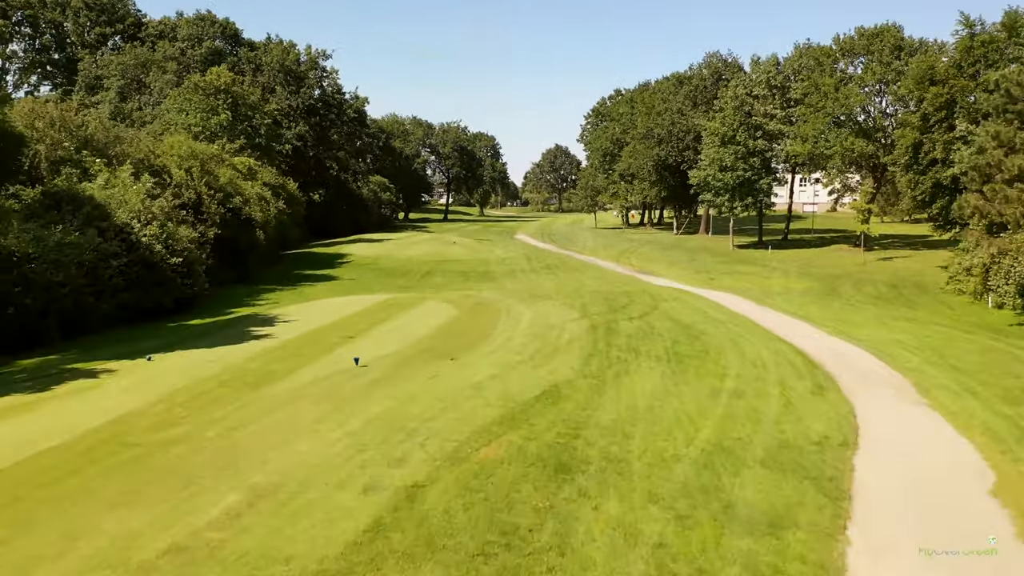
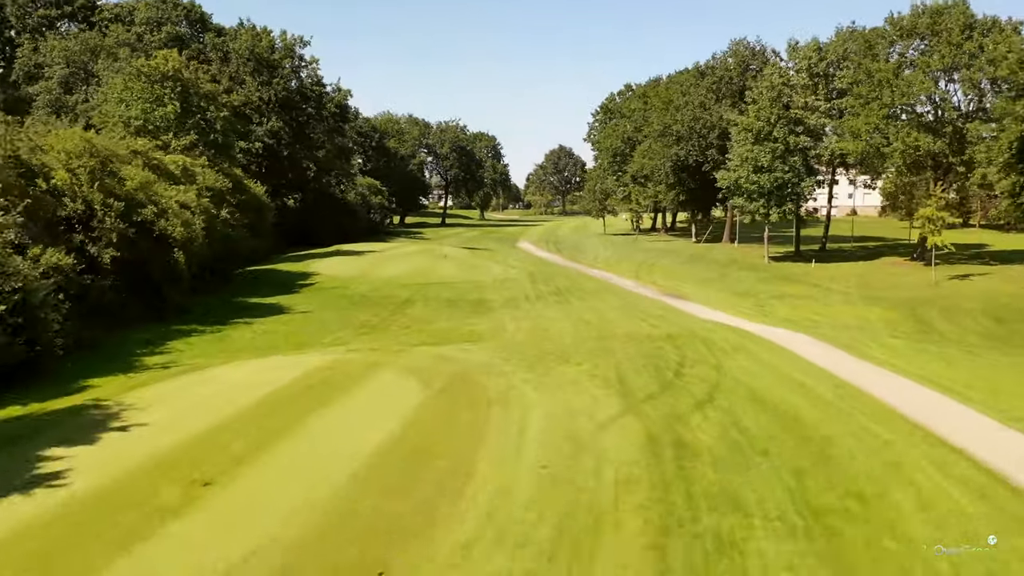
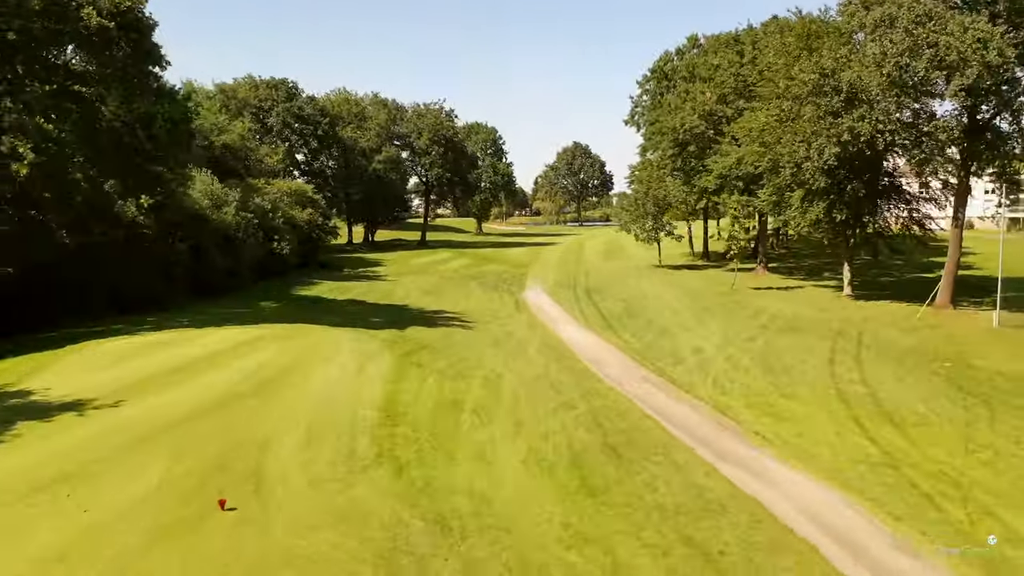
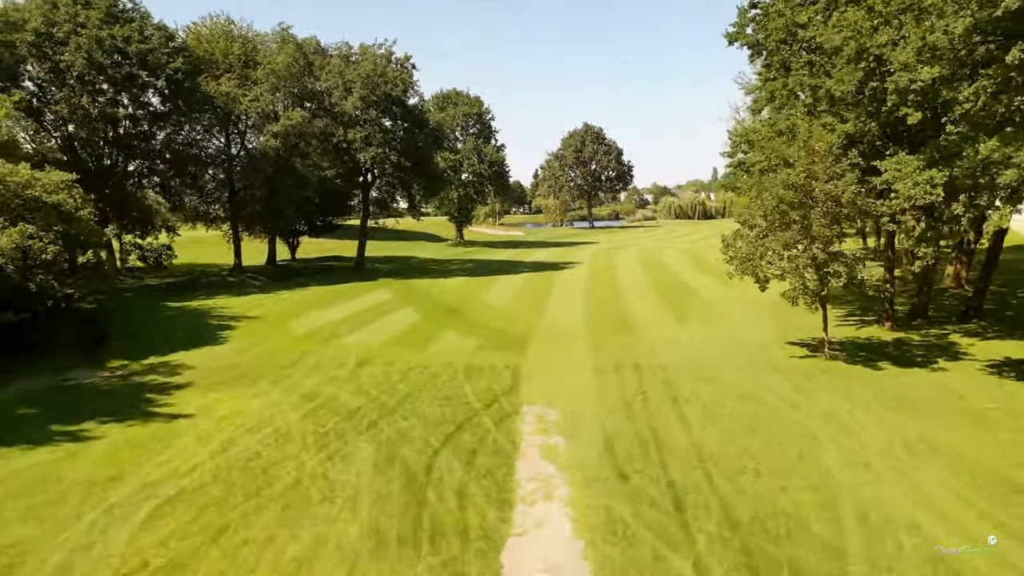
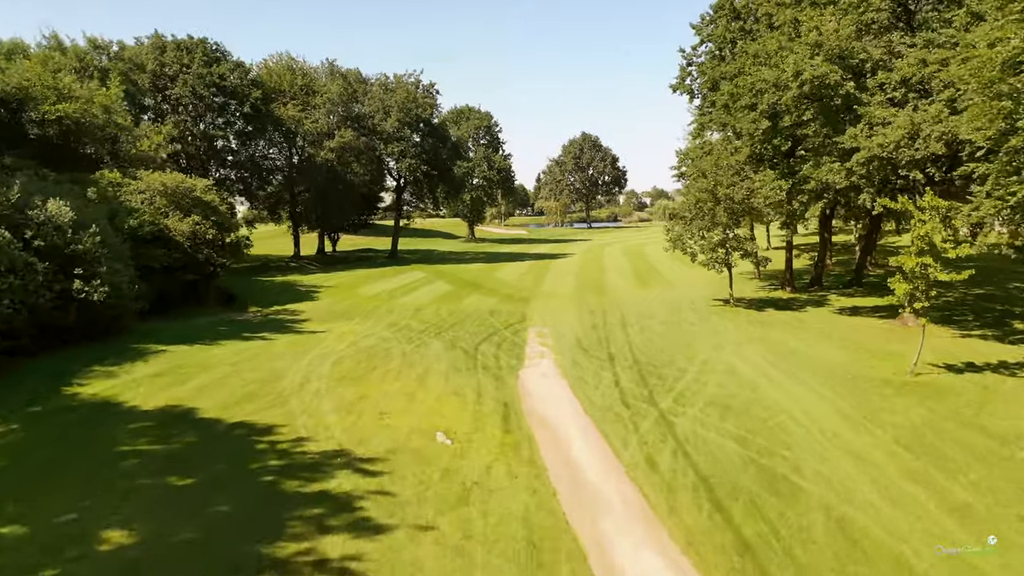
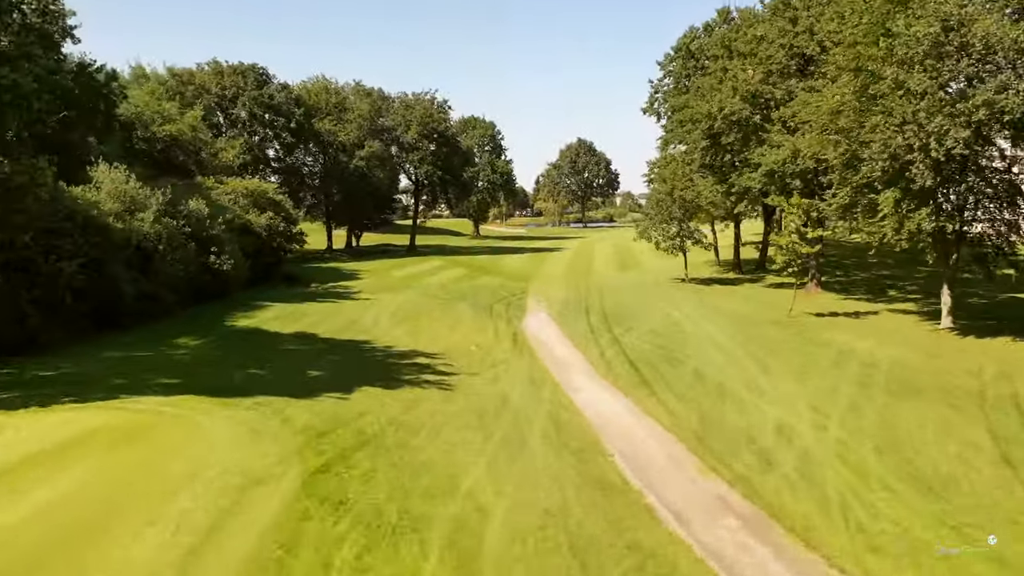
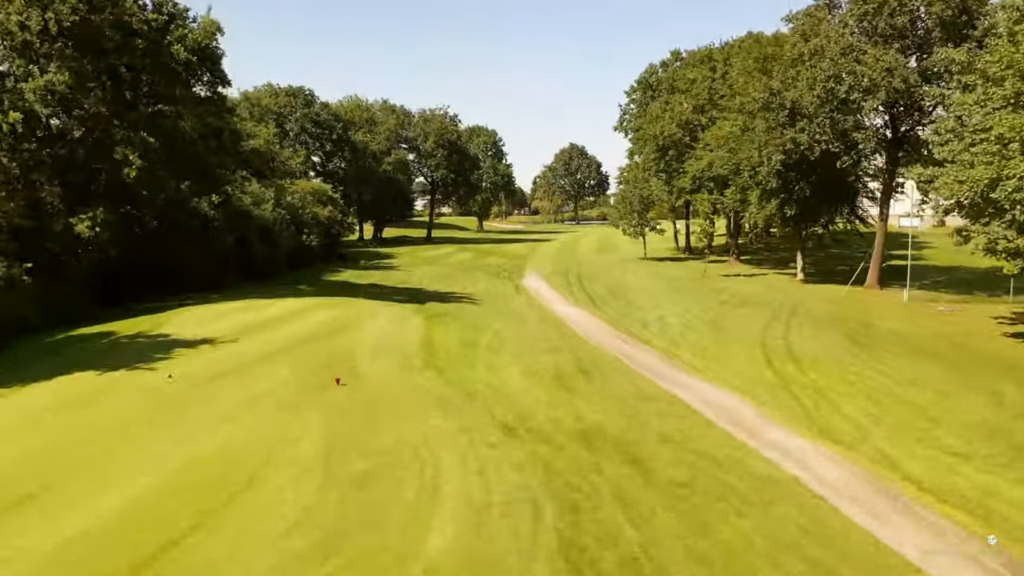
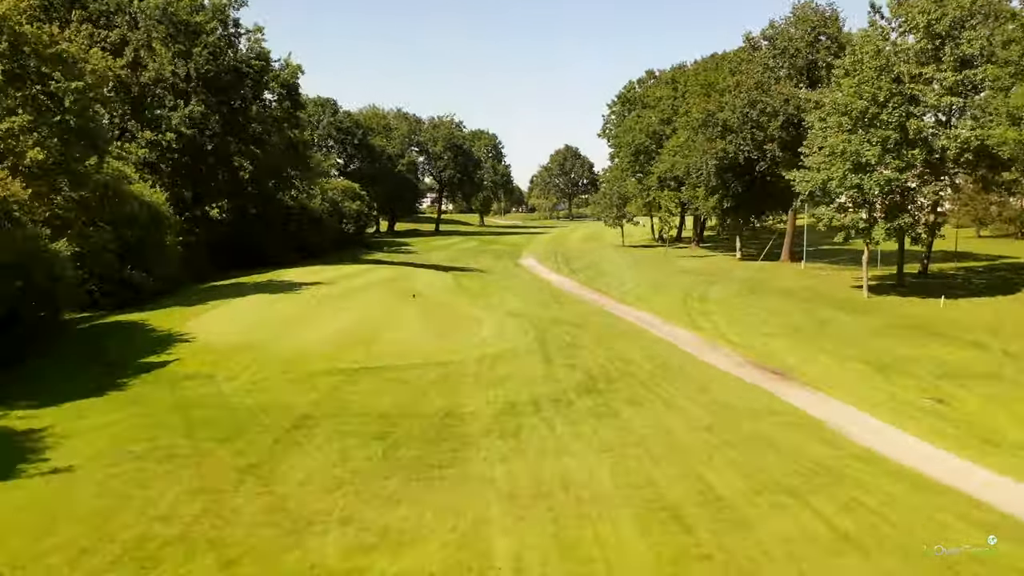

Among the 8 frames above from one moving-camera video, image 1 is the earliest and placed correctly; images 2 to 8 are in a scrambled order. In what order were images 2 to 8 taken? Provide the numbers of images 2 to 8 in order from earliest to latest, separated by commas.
2, 8, 7, 3, 6, 5, 4
